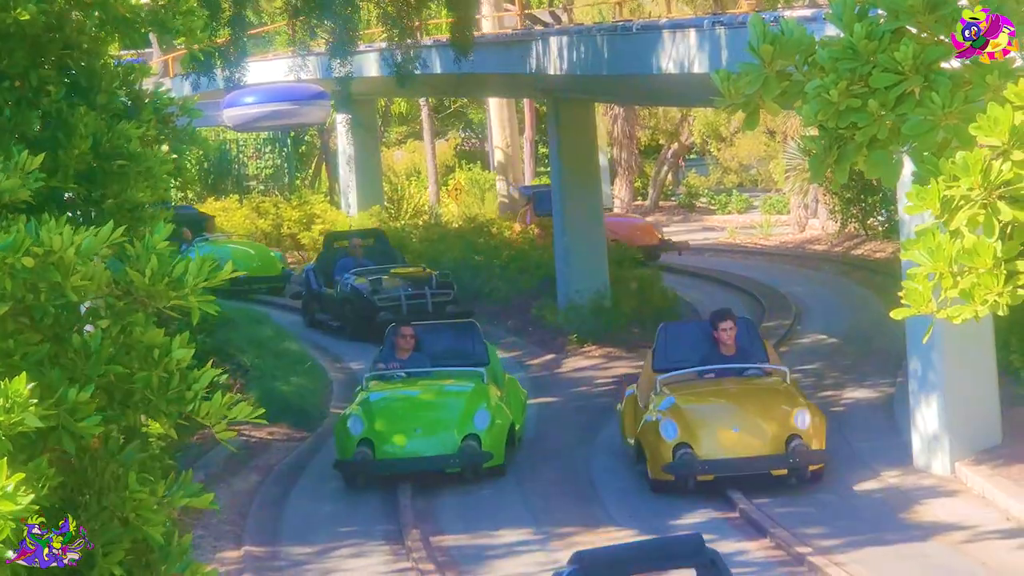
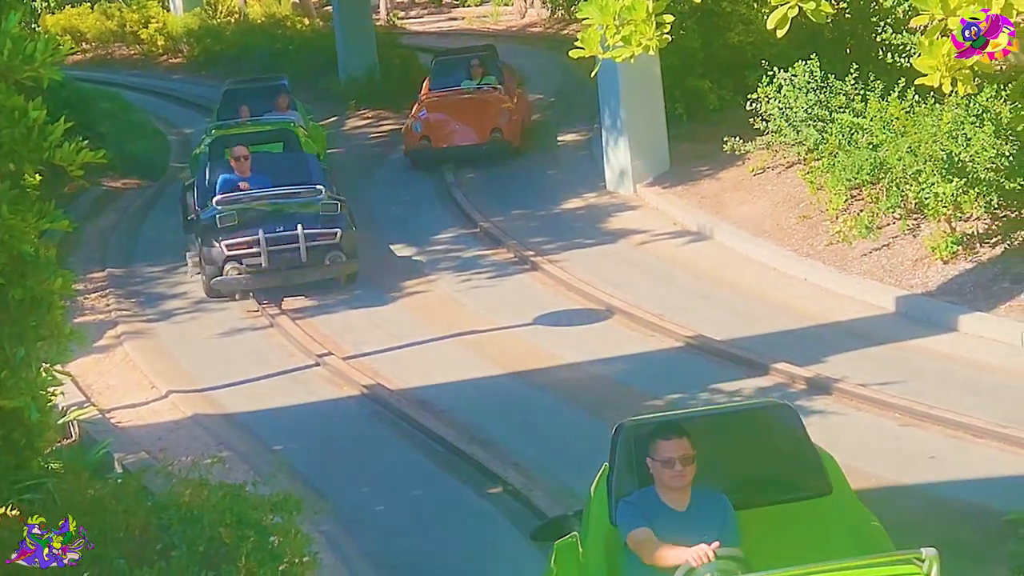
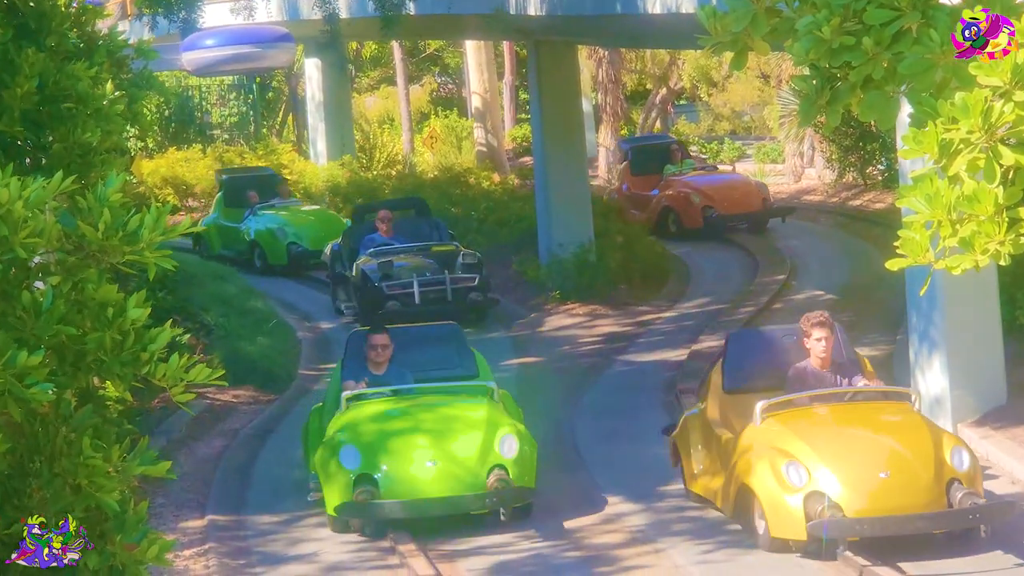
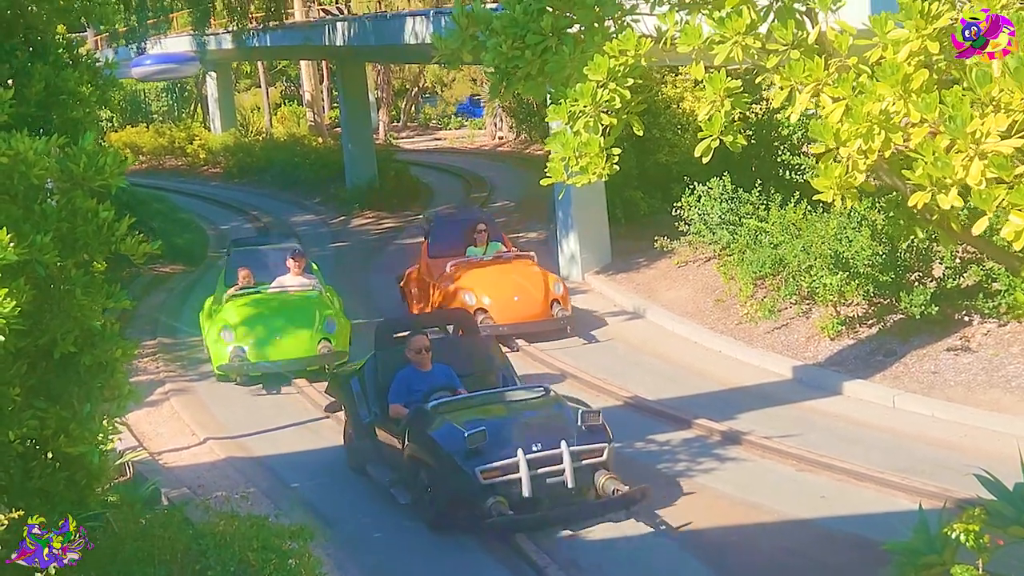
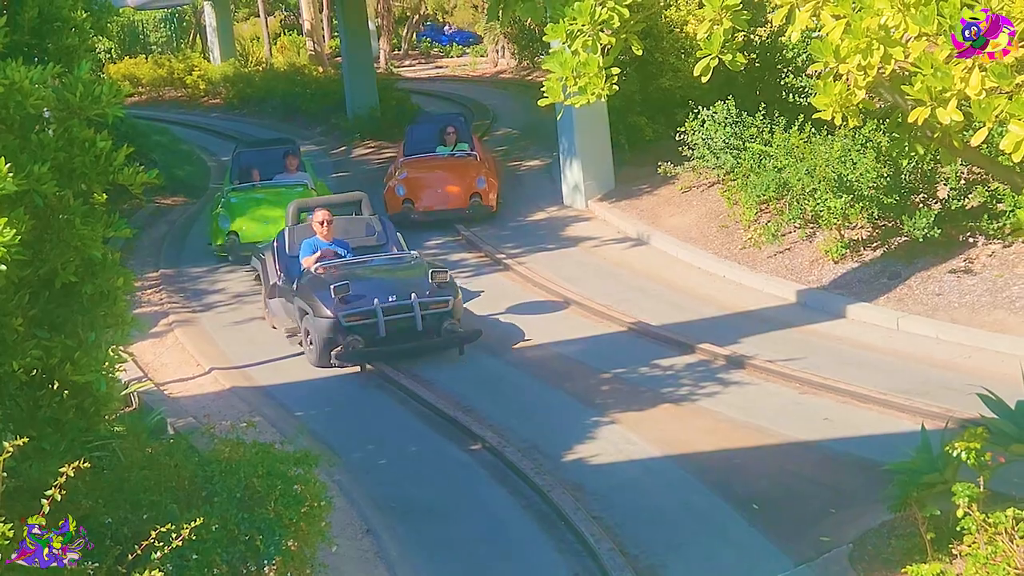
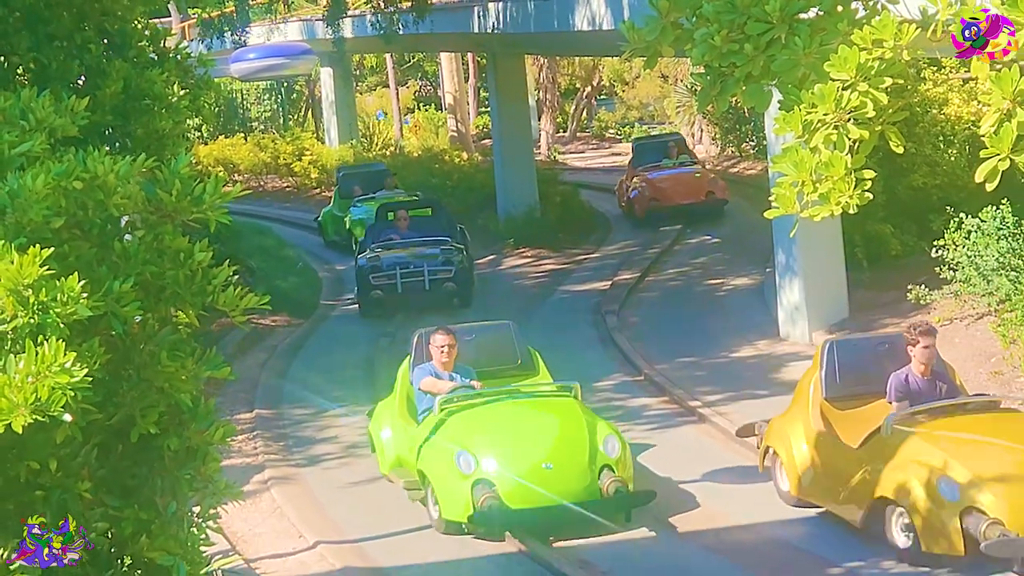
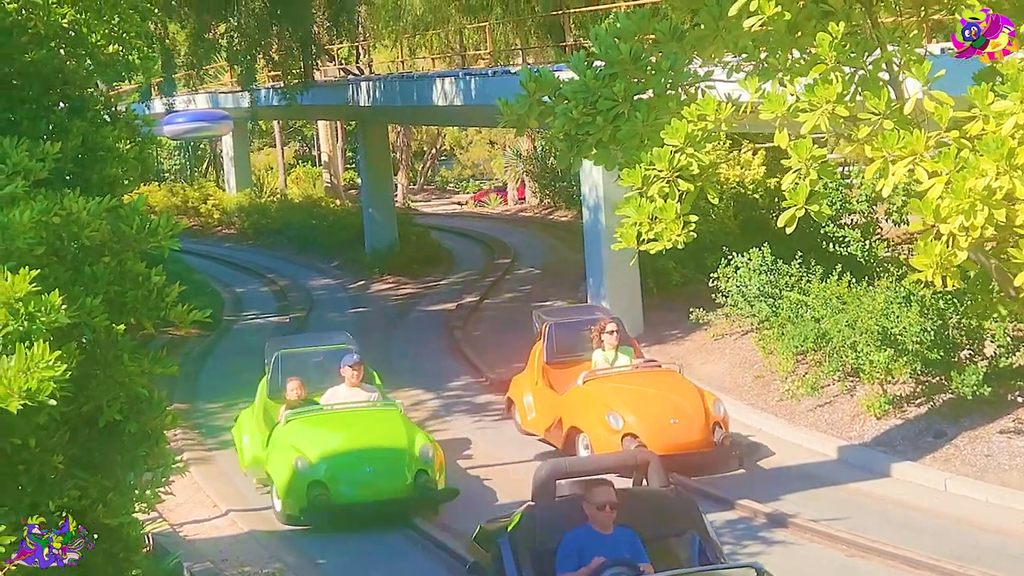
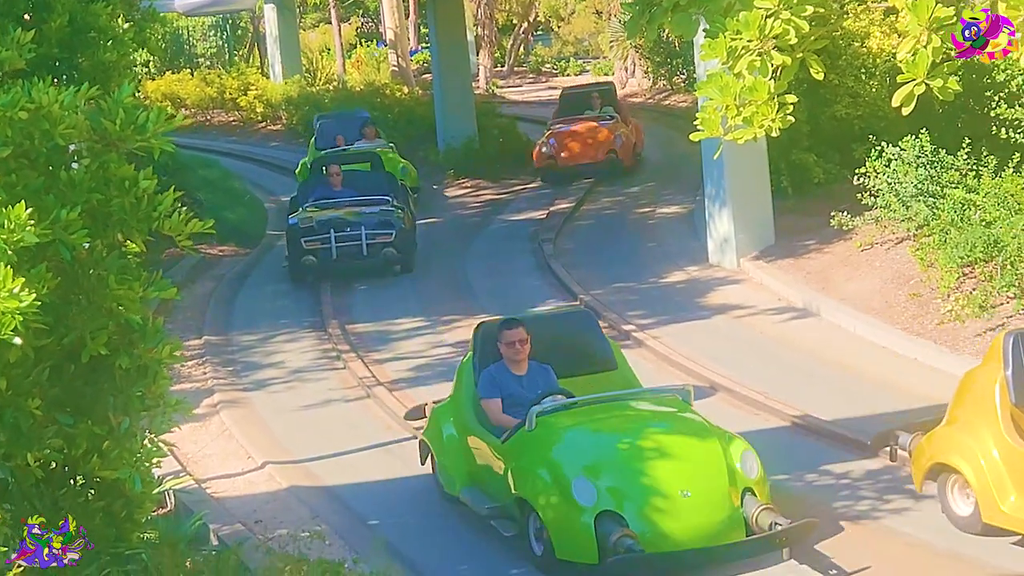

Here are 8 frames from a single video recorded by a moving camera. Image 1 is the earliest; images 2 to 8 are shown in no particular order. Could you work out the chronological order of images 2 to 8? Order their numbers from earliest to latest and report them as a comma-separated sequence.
3, 6, 8, 2, 5, 4, 7
